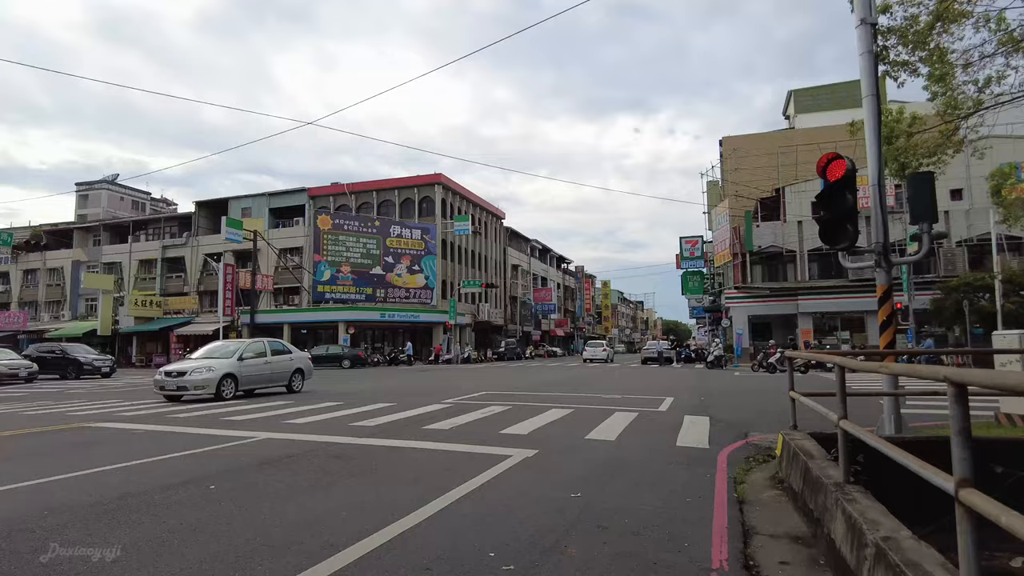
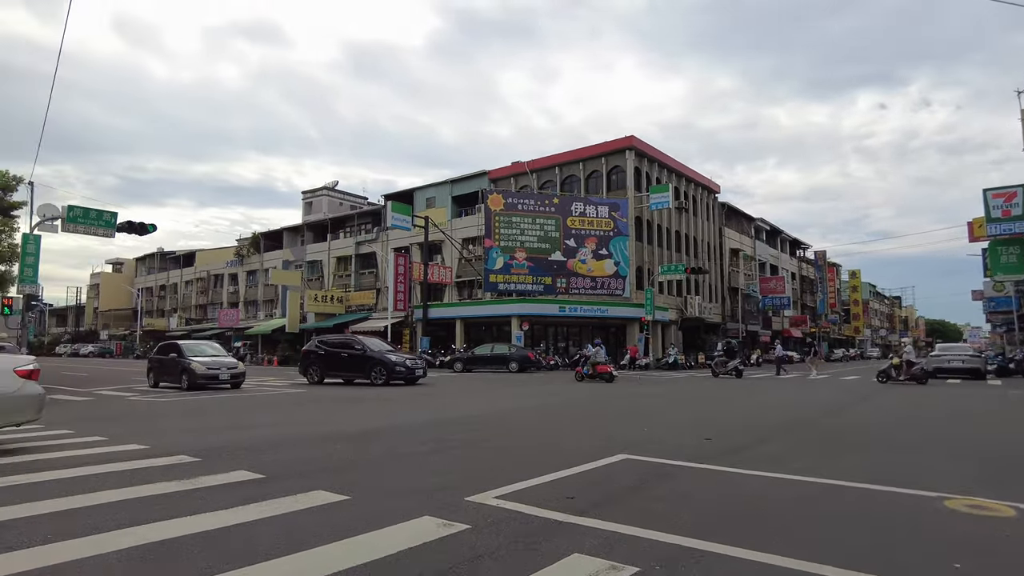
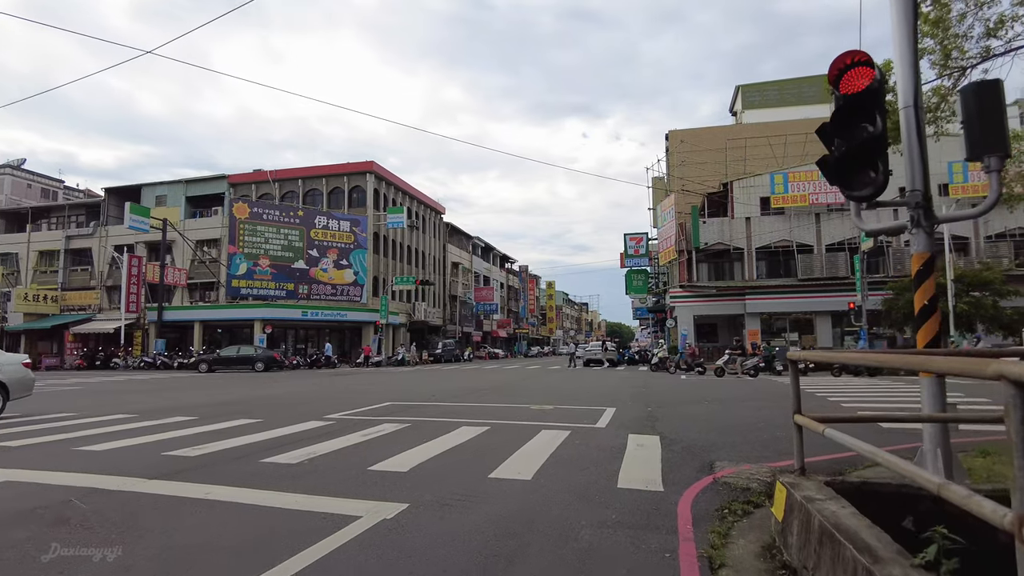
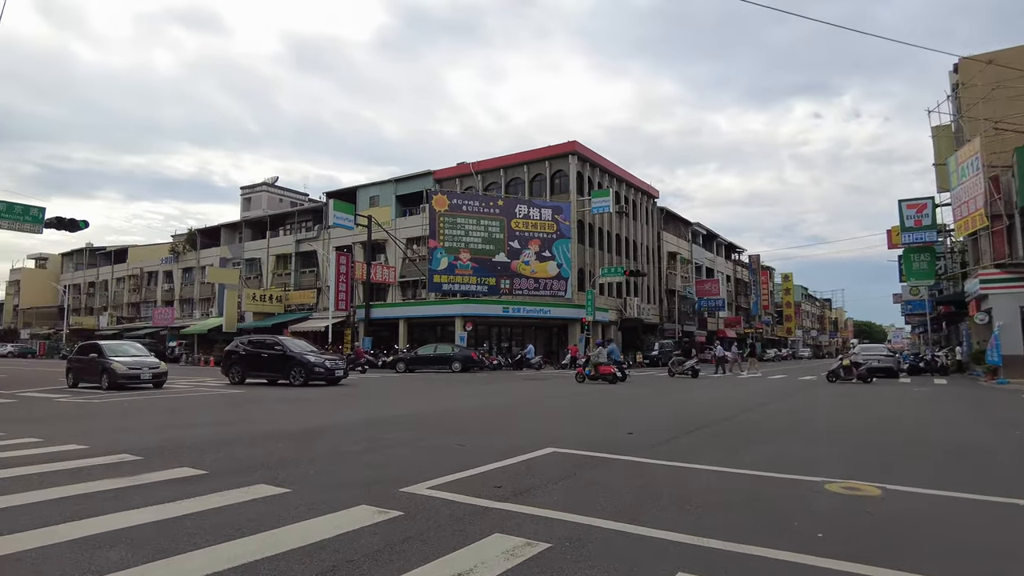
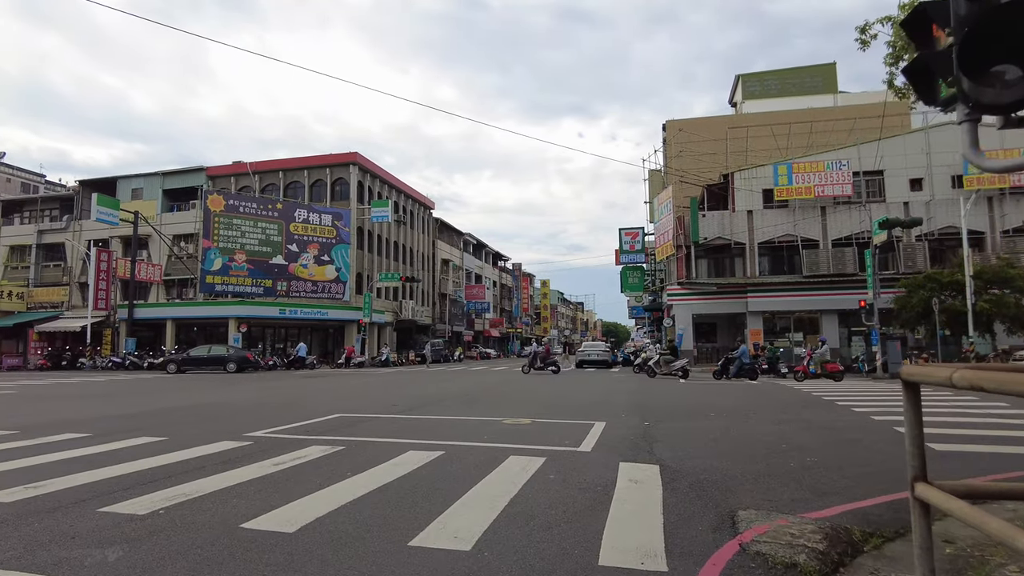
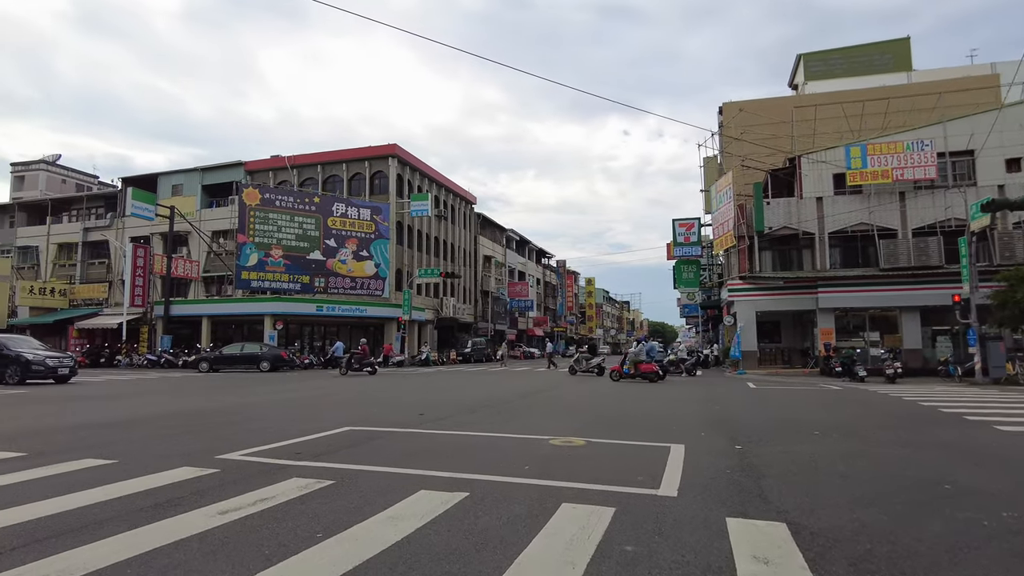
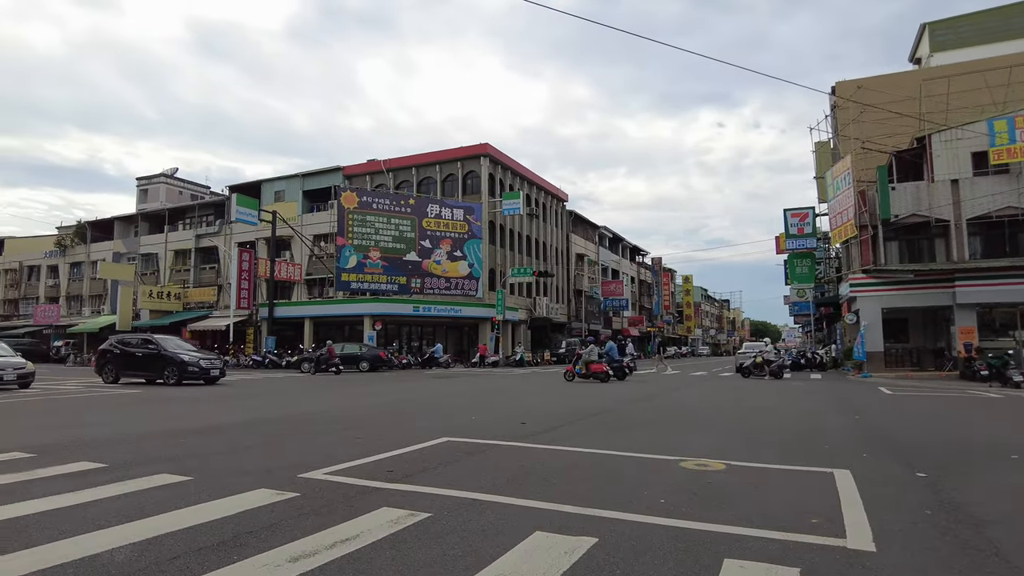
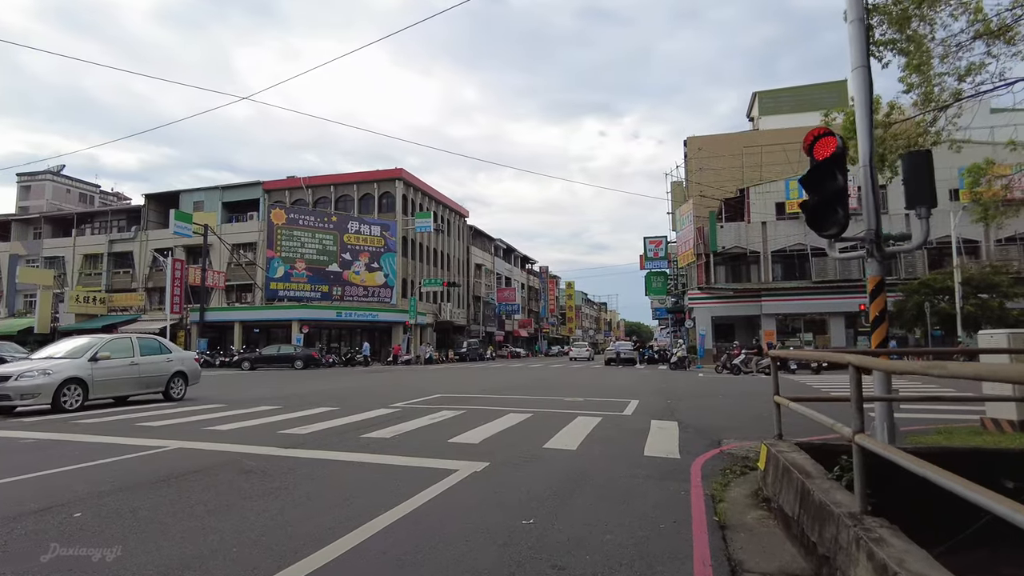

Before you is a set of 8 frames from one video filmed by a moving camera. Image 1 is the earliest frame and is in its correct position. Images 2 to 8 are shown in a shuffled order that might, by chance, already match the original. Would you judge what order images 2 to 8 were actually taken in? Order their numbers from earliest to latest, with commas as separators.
8, 3, 5, 6, 7, 4, 2
